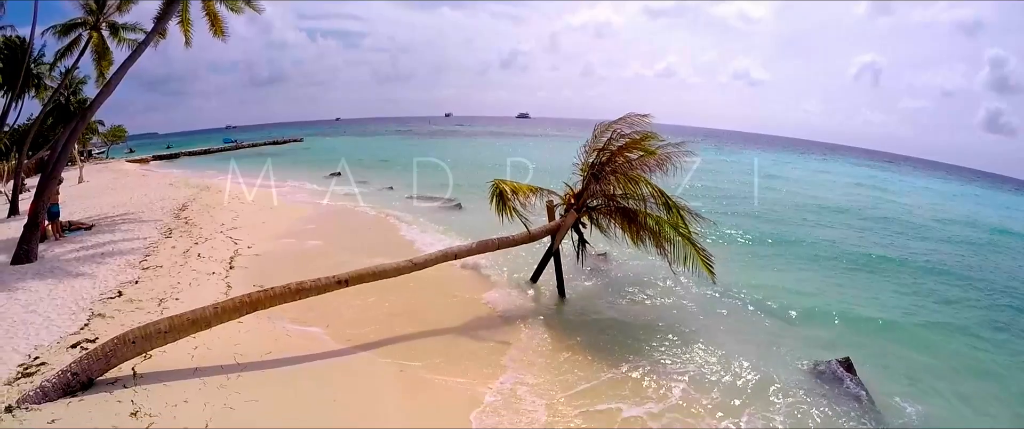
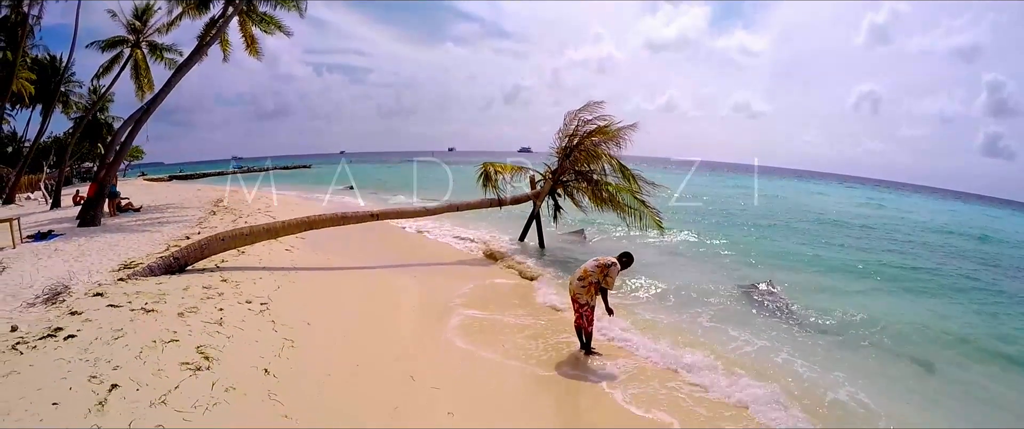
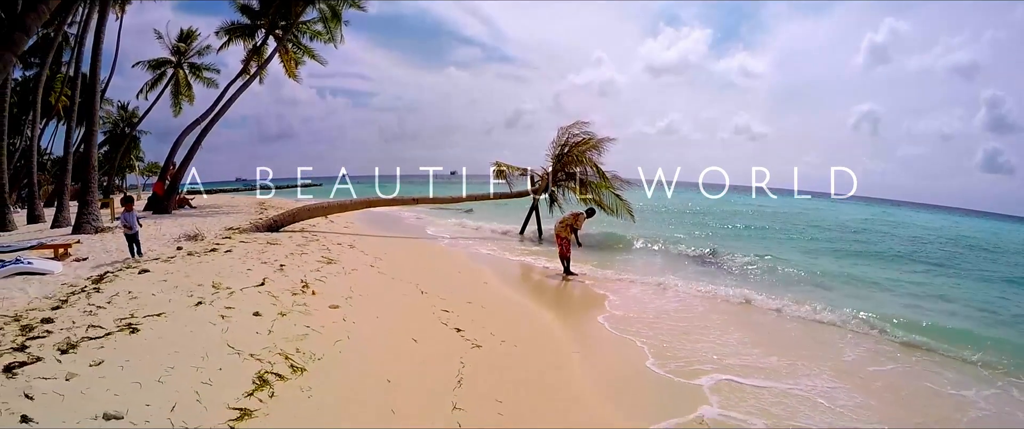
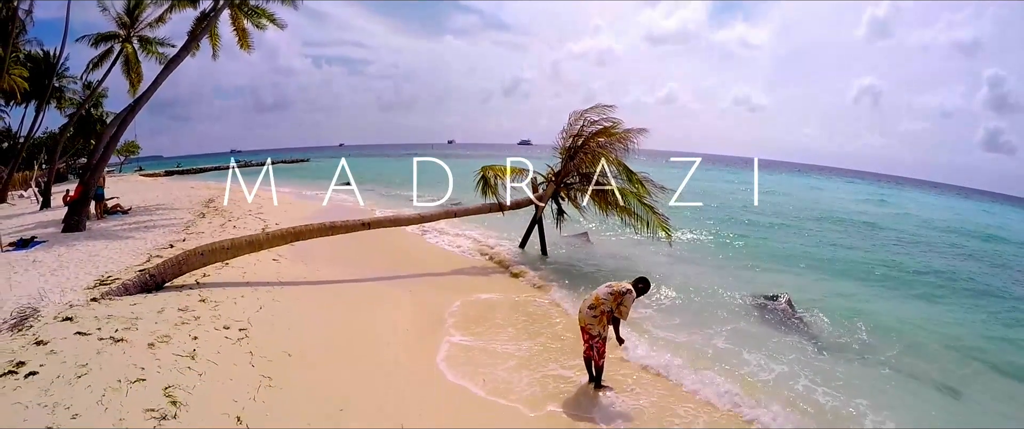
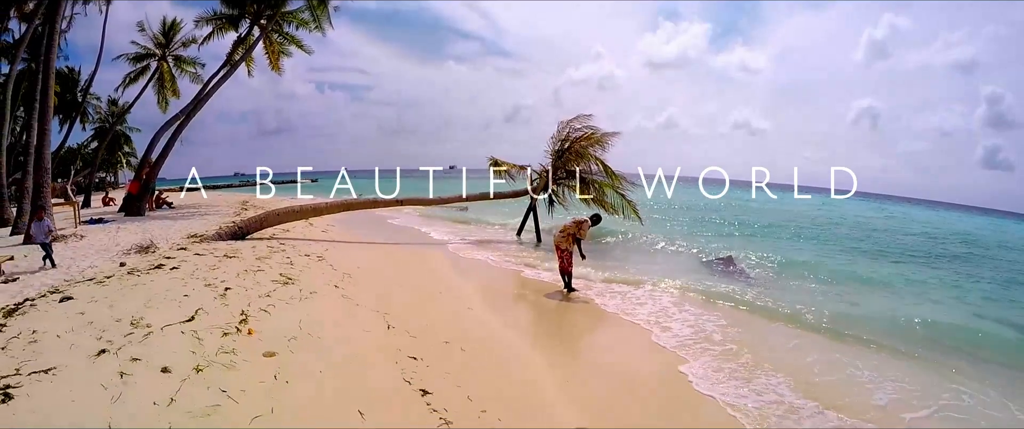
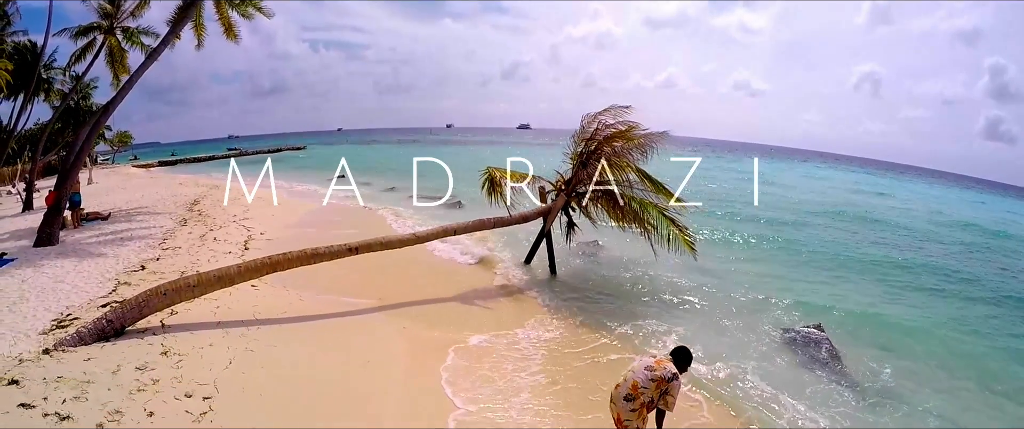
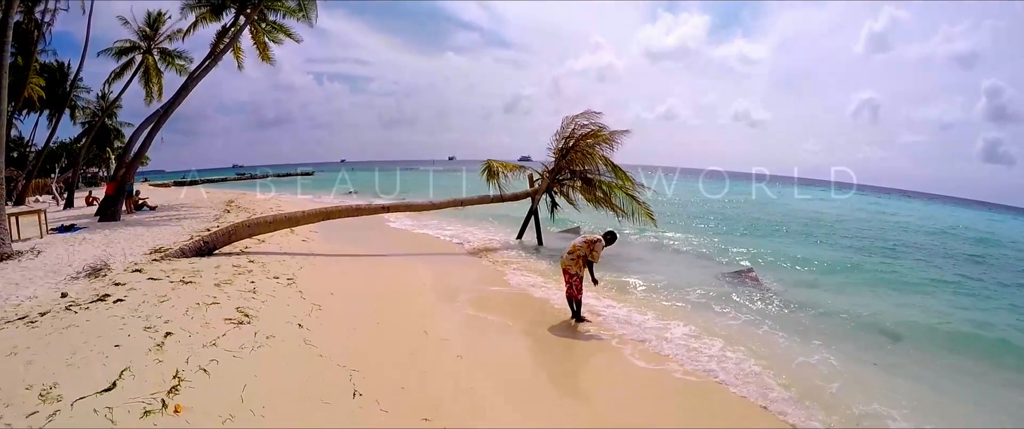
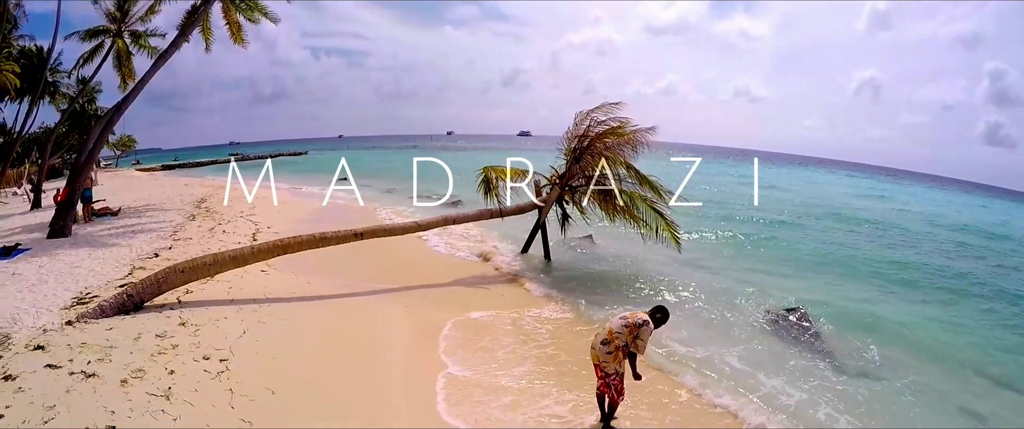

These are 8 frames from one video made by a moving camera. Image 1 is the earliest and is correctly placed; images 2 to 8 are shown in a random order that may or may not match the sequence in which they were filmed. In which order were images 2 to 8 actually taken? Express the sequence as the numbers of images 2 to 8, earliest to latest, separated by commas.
6, 8, 4, 2, 7, 5, 3
